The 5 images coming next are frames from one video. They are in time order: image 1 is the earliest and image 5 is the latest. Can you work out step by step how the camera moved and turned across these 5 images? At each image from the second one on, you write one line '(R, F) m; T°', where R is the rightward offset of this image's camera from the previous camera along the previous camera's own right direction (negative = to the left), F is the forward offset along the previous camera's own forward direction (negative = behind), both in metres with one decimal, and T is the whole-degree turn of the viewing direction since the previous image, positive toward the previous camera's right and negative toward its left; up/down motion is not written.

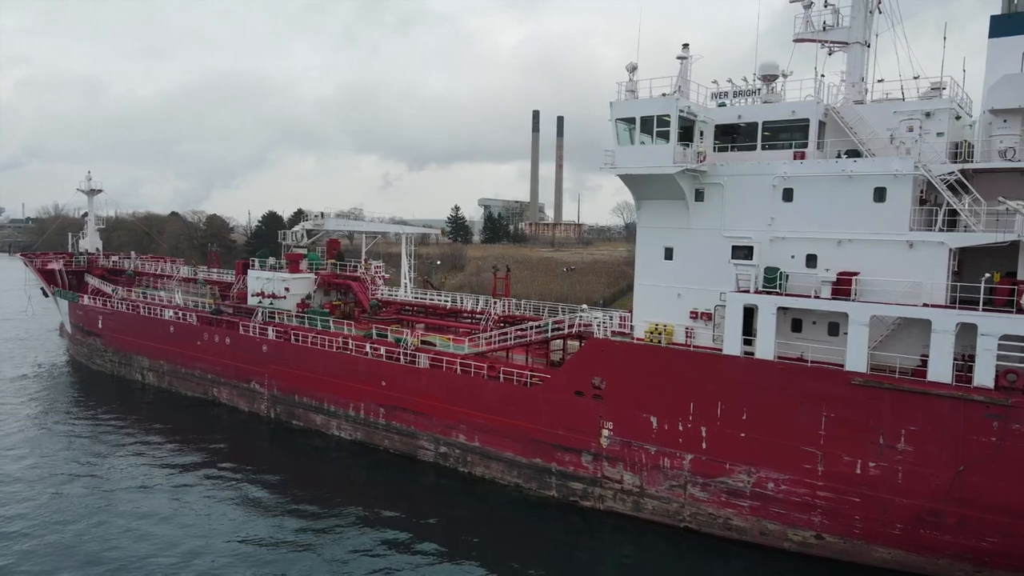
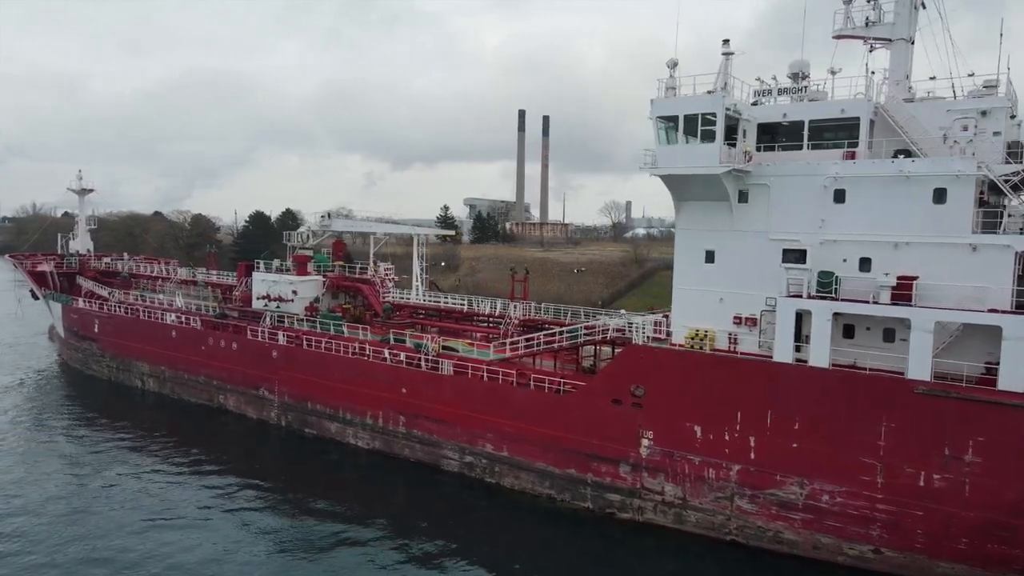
(-1.0, +0.6) m; +1°
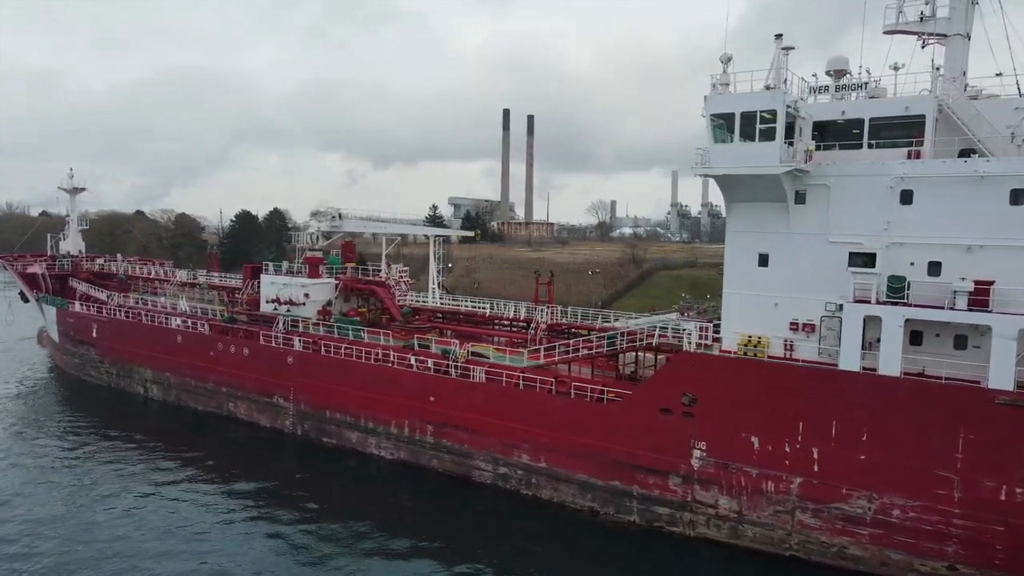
(-1.1, +0.7) m; +1°
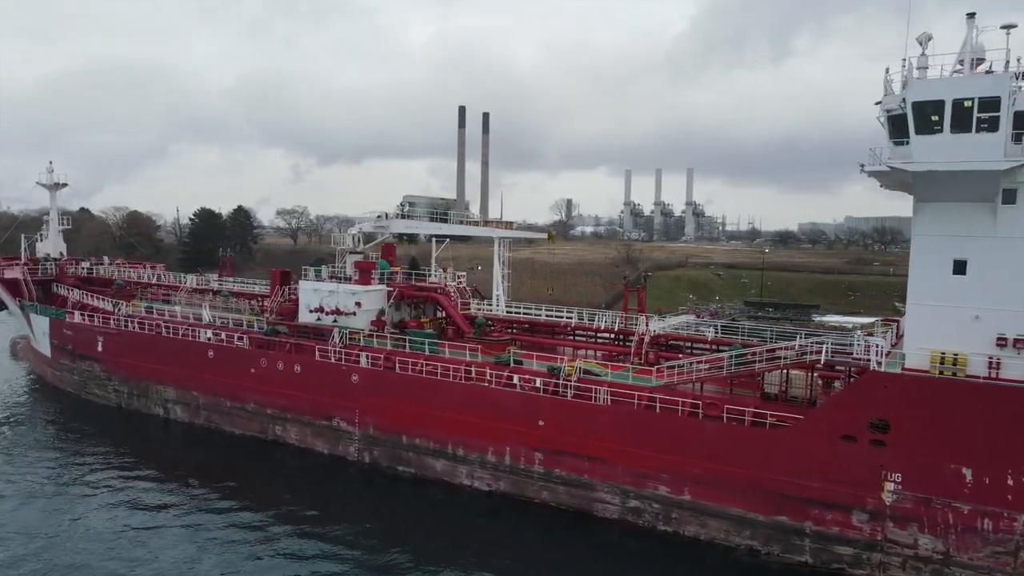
(-3.4, +2.1) m; +4°
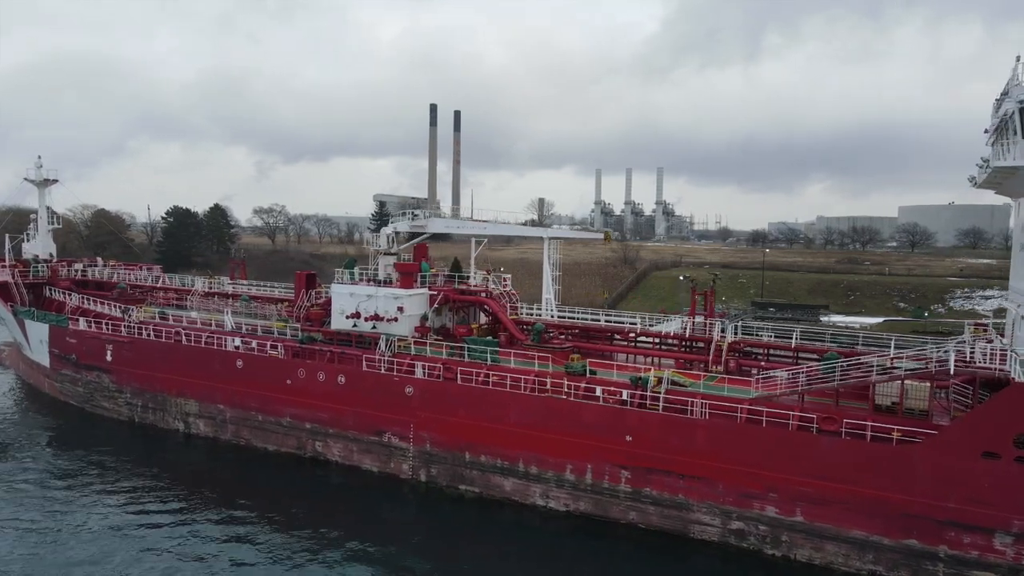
(-2.2, +1.3) m; +3°
